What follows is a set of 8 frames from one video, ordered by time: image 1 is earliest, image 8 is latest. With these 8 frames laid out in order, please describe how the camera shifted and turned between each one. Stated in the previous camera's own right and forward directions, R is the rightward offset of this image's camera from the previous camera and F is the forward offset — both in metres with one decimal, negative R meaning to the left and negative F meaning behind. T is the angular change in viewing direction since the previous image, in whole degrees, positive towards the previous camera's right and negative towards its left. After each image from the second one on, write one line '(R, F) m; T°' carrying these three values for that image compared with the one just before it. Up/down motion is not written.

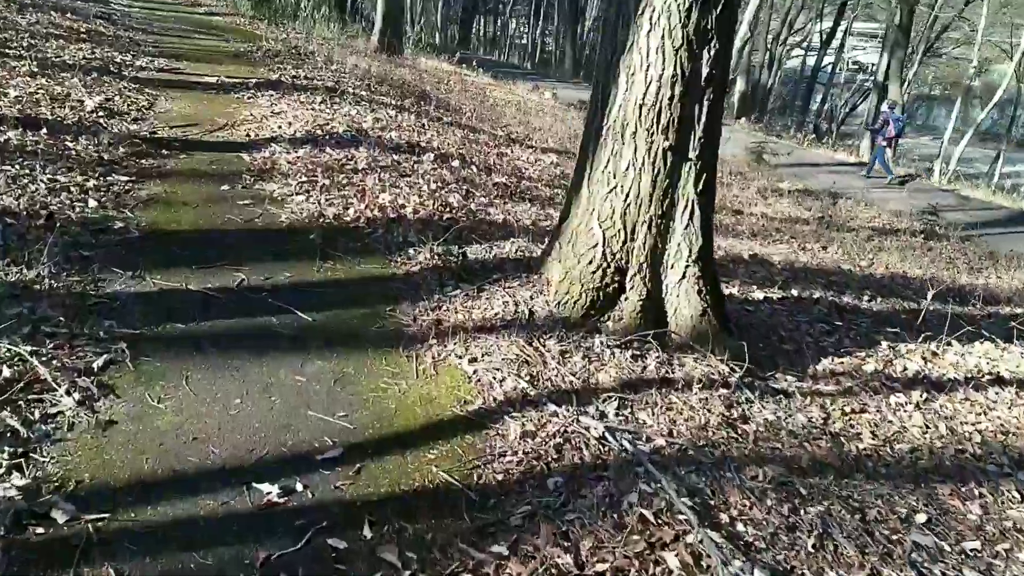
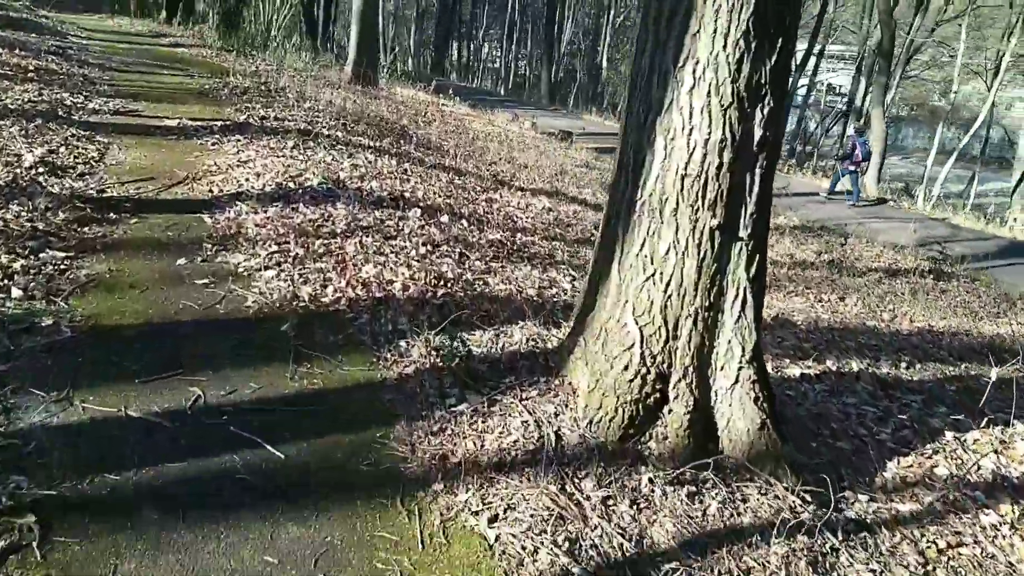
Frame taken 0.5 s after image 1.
(-0.1, +0.6) m; +2°
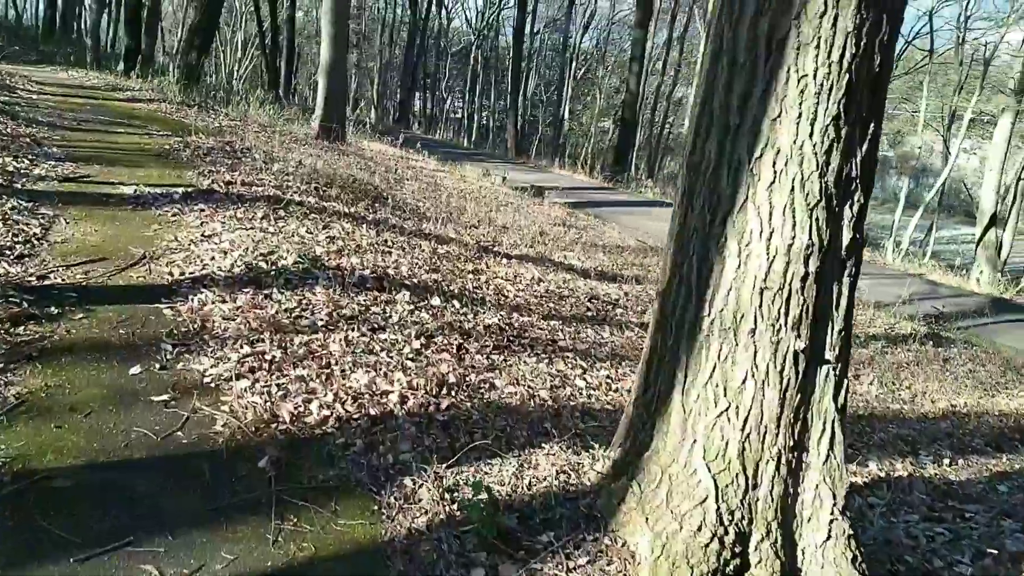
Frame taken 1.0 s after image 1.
(-0.2, +0.5) m; +3°
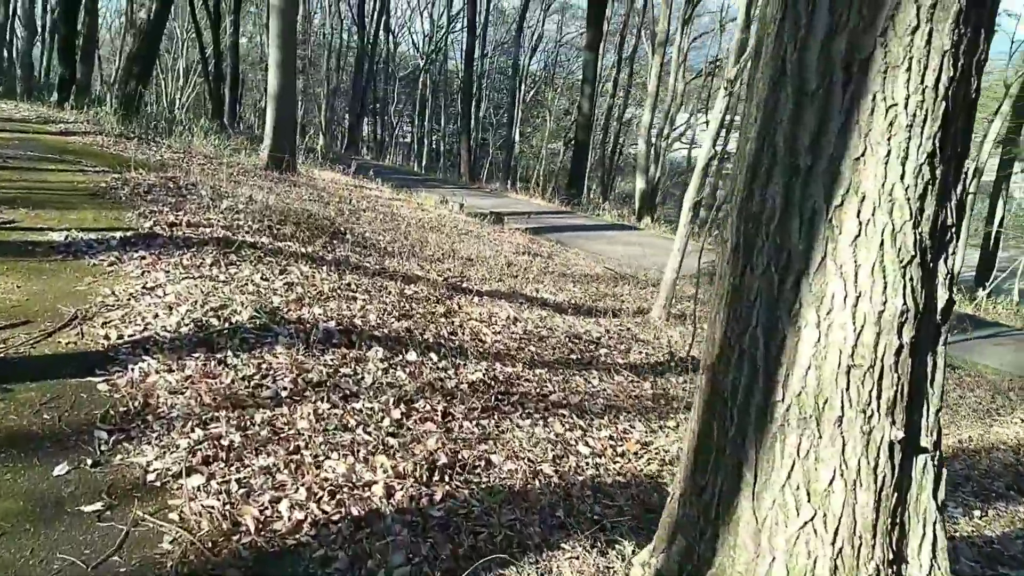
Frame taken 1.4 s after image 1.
(-0.2, +0.5) m; +3°
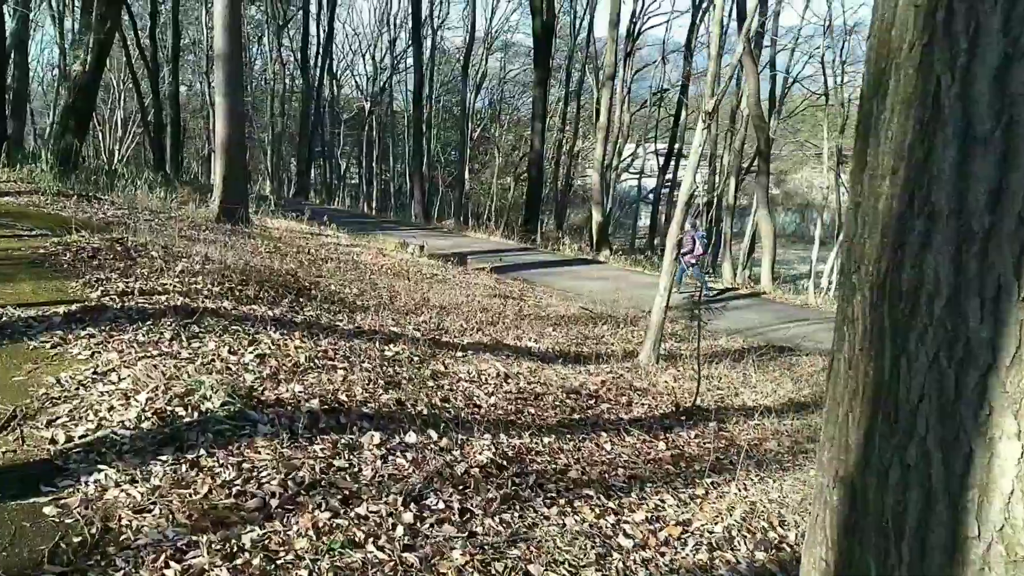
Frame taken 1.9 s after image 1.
(-0.3, +0.5) m; +3°
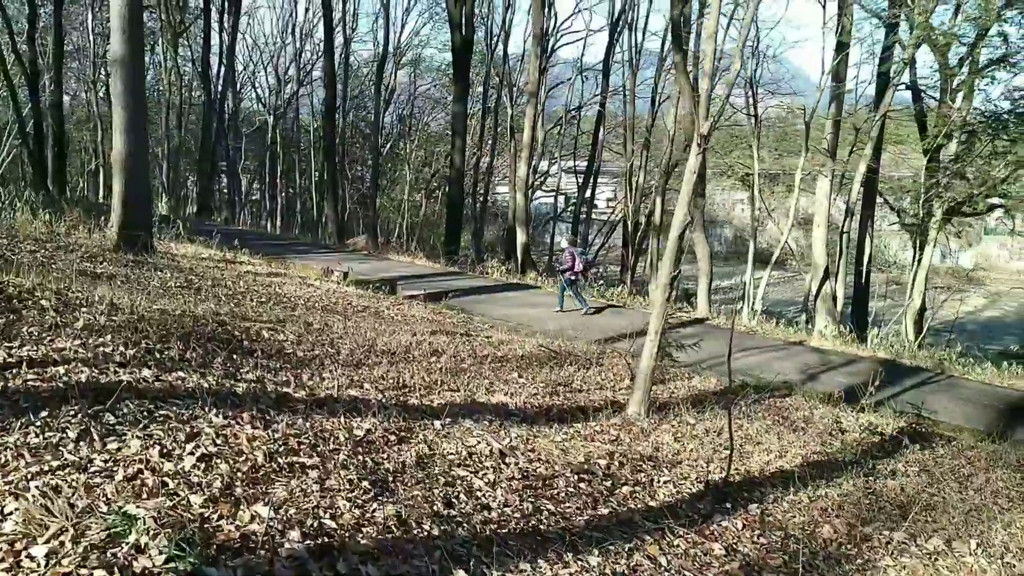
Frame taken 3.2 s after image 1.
(-0.6, +1.0) m; +7°
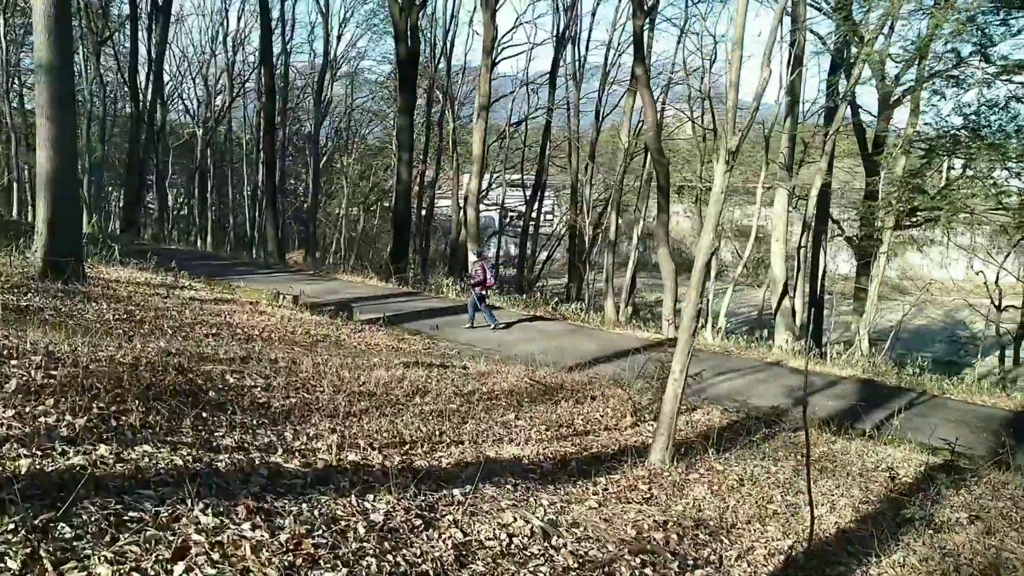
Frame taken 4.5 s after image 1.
(-0.6, +0.8) m; +5°
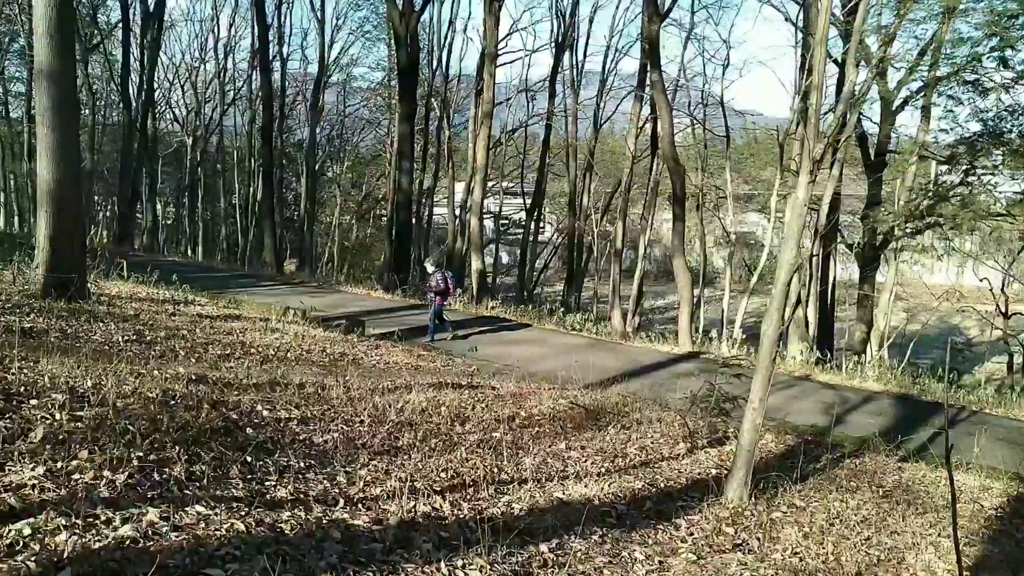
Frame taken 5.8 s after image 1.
(-0.5, +0.5) m; +1°
